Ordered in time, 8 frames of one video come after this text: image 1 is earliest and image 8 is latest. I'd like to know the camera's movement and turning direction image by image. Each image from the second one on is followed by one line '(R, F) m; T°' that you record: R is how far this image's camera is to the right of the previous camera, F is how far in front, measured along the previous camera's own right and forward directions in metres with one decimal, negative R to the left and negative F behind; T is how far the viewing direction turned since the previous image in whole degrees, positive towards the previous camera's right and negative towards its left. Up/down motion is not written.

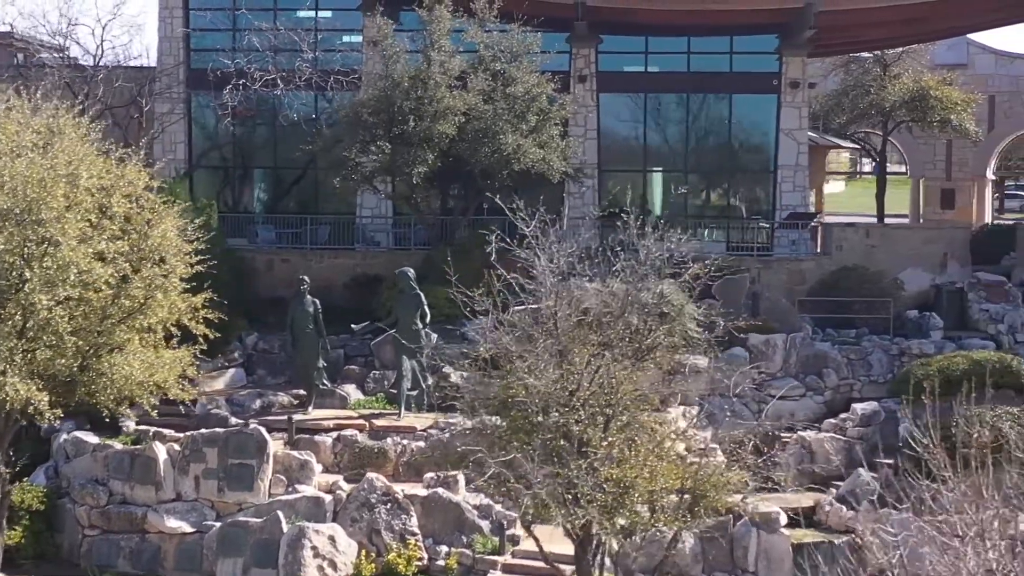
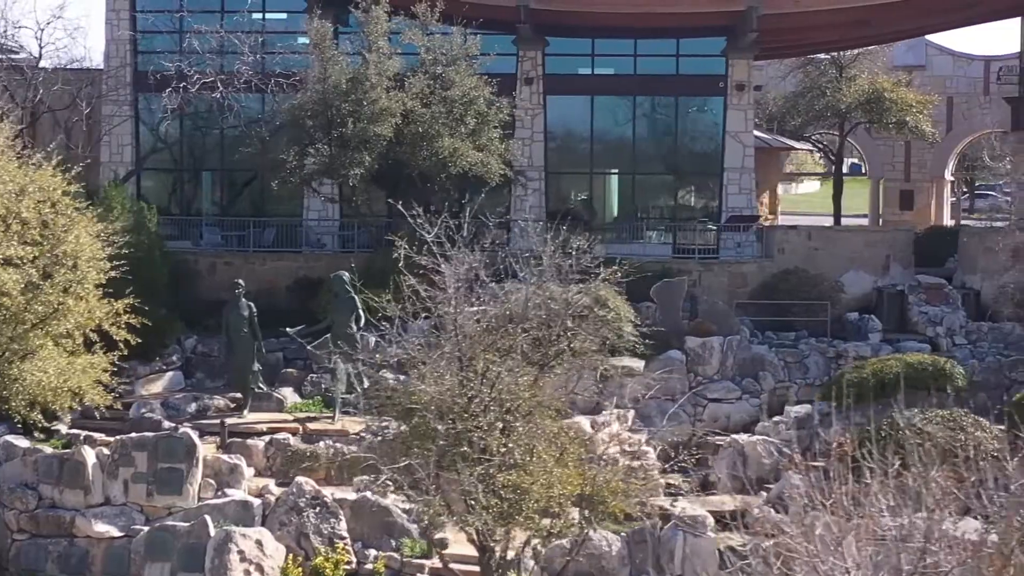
(+0.5, 0.0) m; 0°
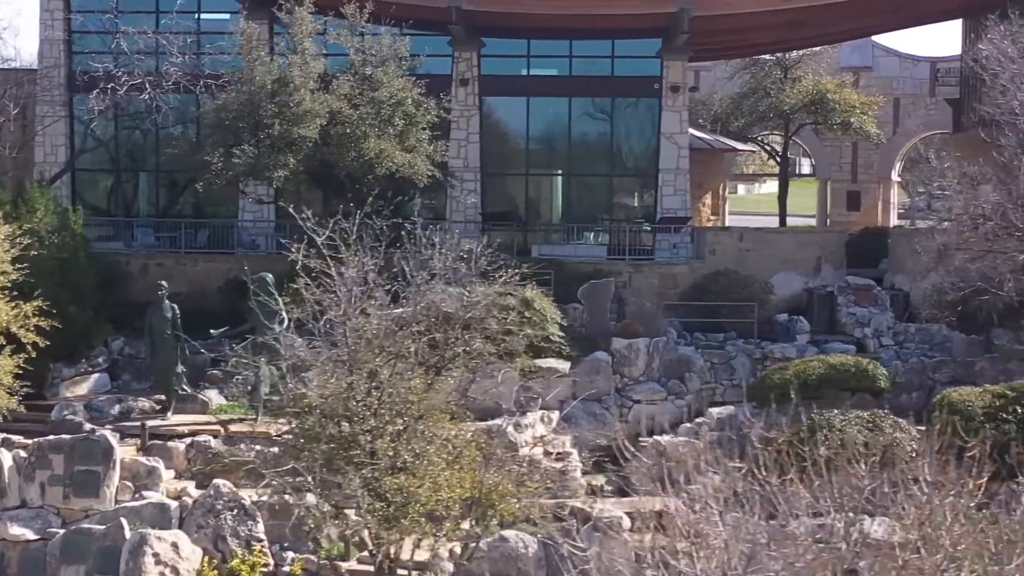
(+0.5, 0.0) m; +1°
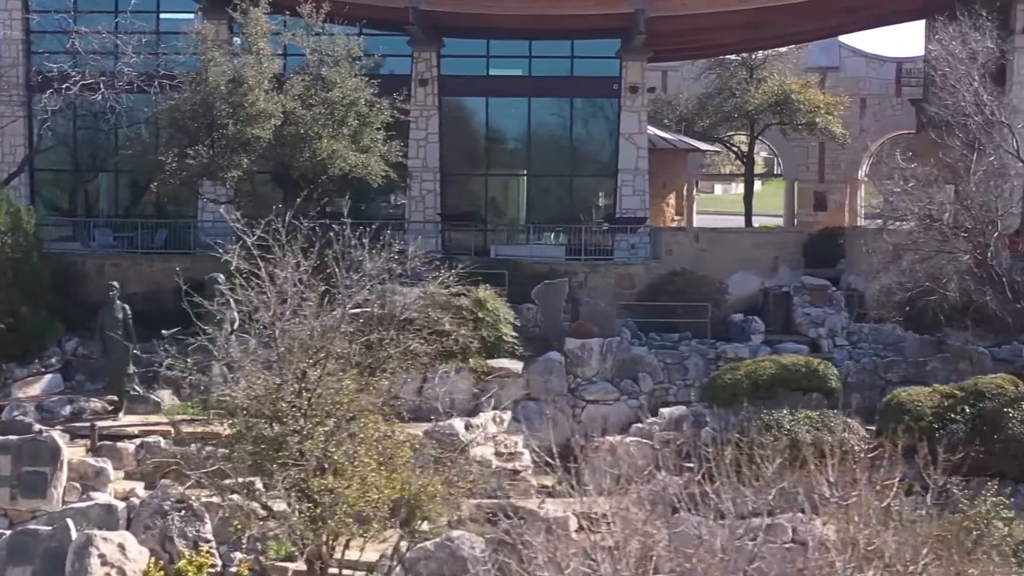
(+0.3, 0.0) m; 0°
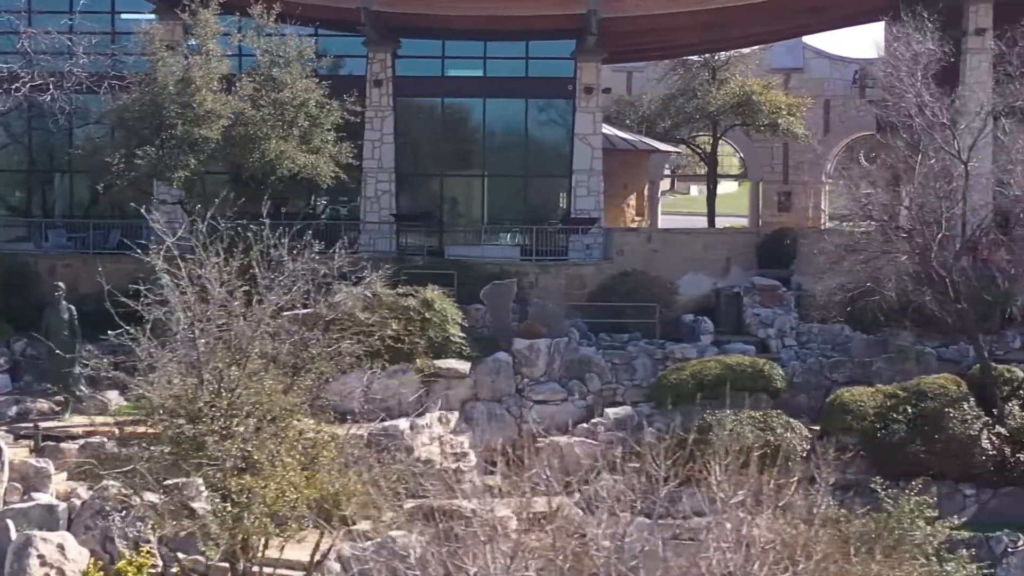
(+0.4, 0.0) m; 0°
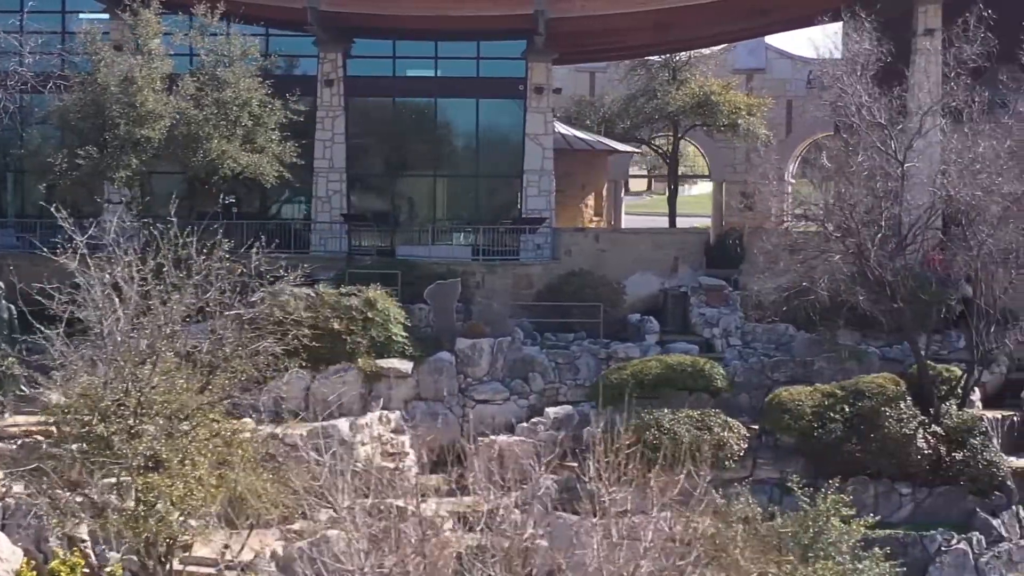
(+0.5, 0.0) m; 0°
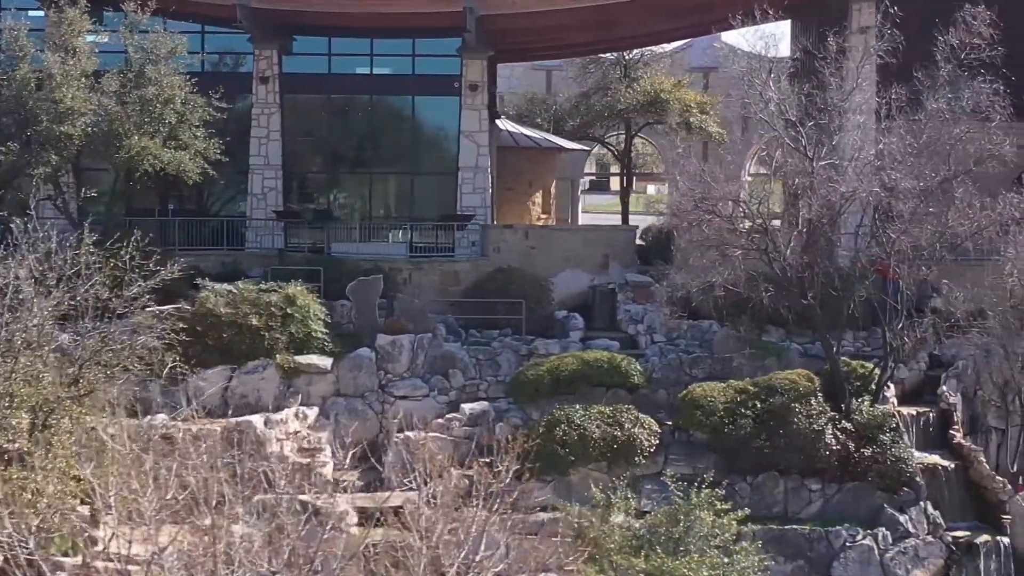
(+0.9, 0.0) m; 0°
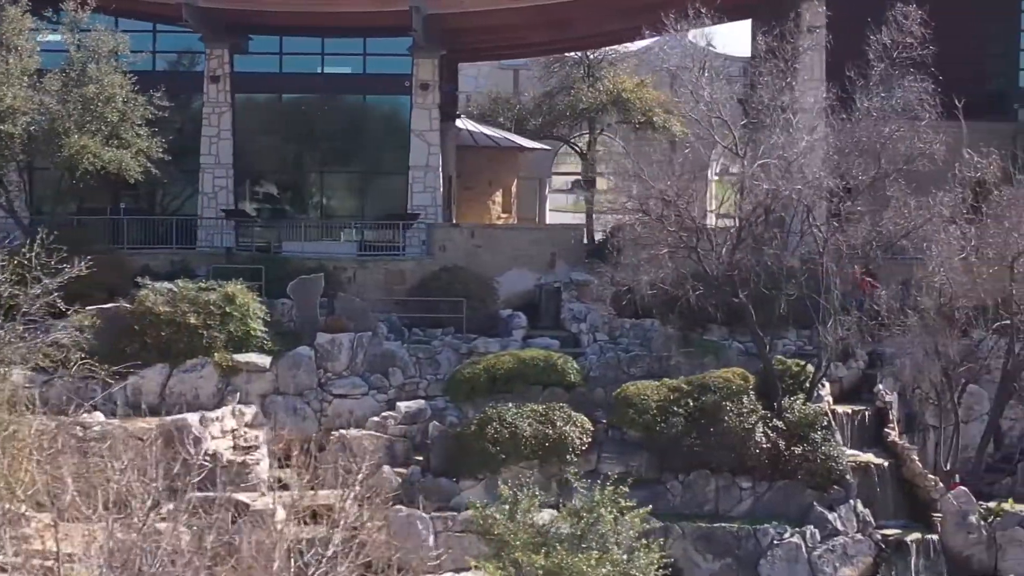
(+0.7, 0.0) m; 0°
